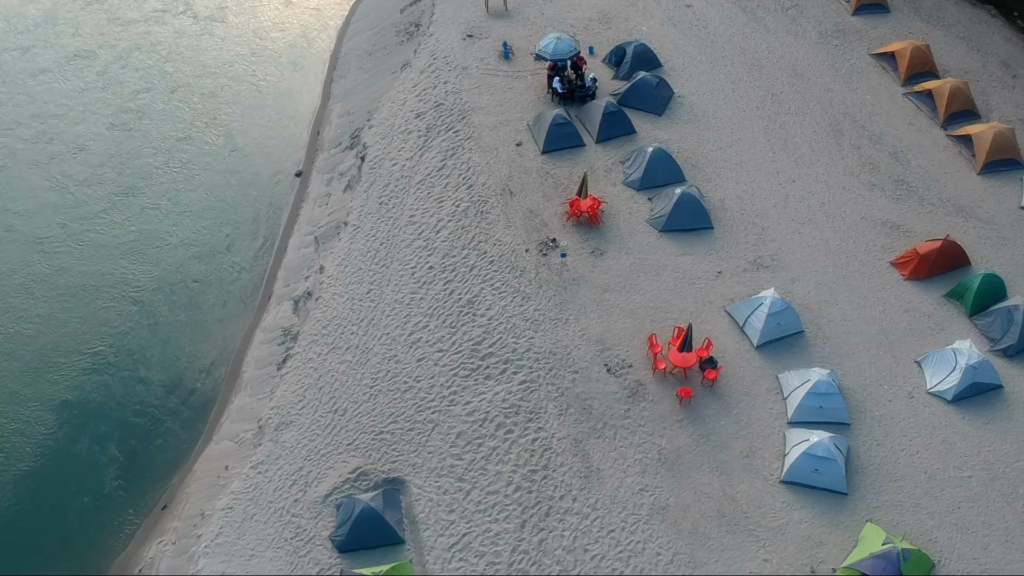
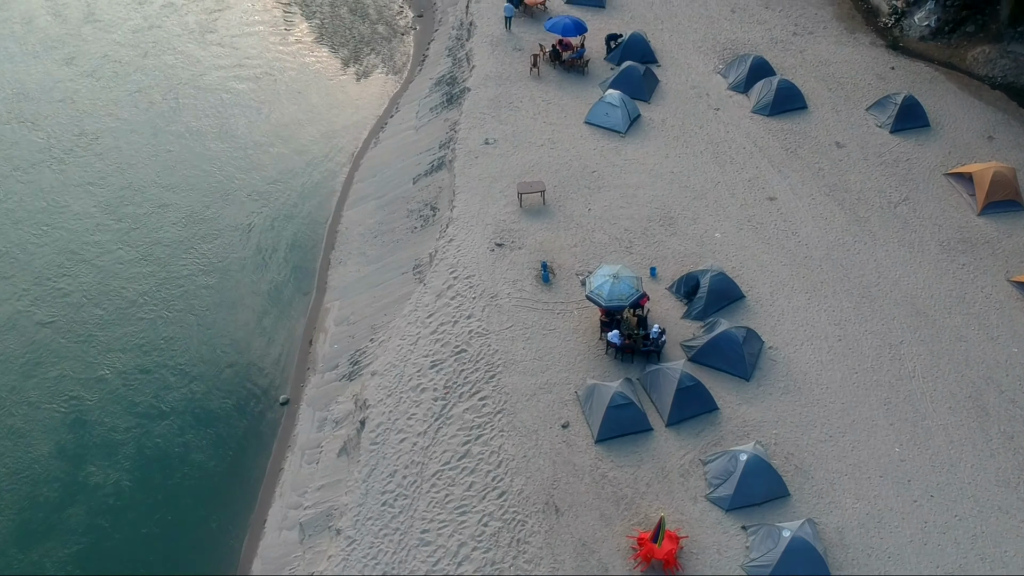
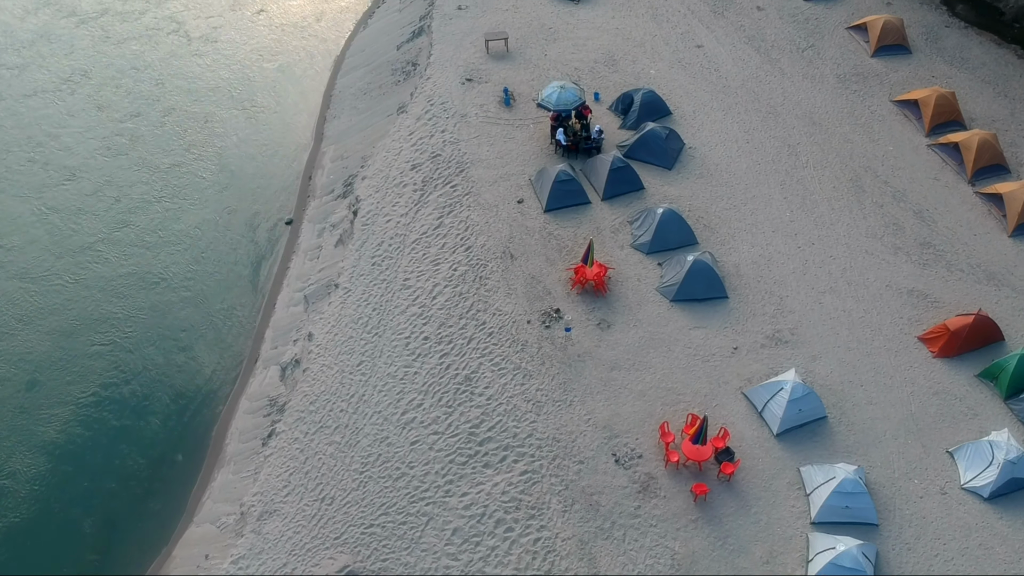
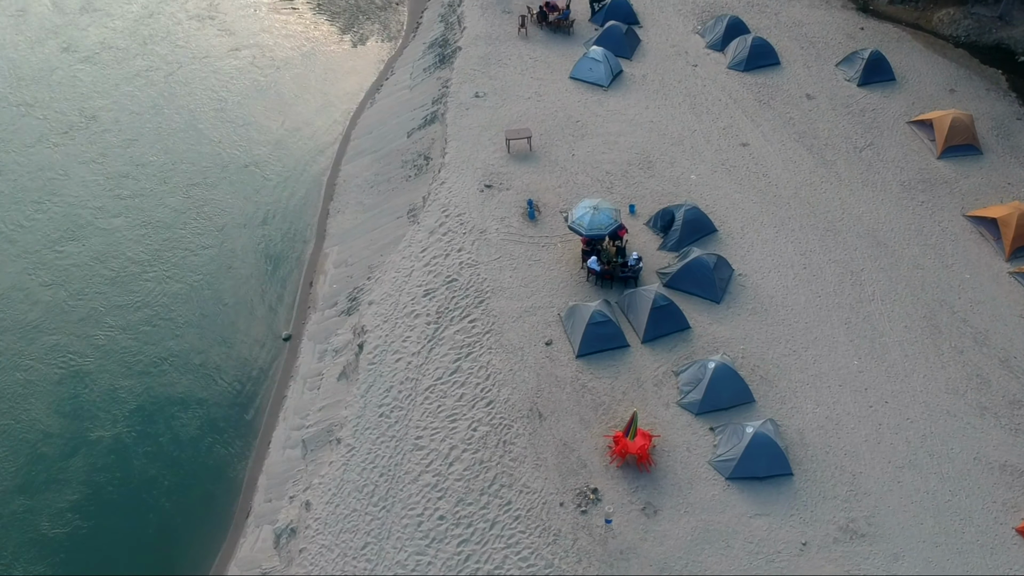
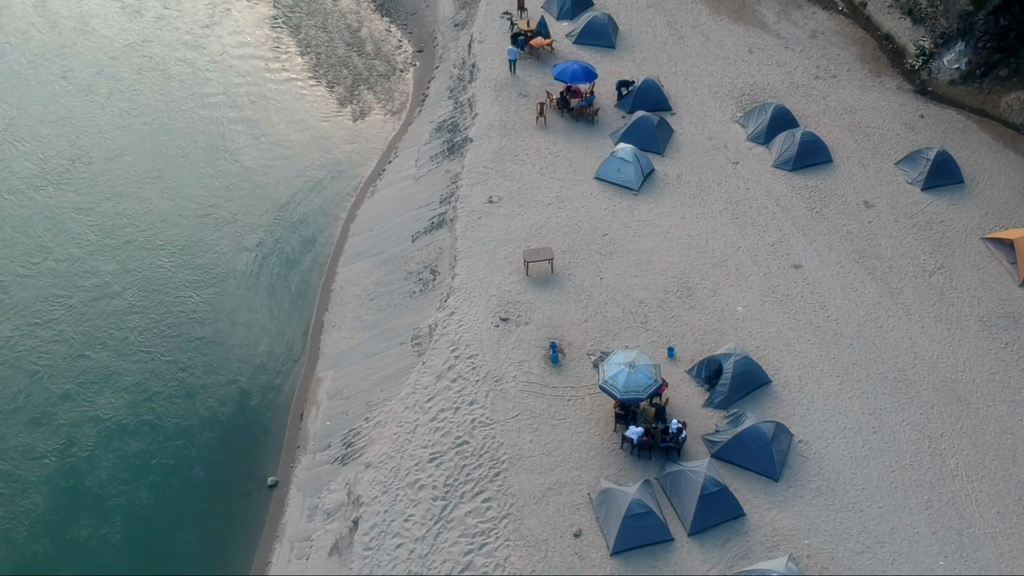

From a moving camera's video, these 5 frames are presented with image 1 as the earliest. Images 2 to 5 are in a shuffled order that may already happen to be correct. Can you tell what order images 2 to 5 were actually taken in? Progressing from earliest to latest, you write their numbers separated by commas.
3, 4, 2, 5
